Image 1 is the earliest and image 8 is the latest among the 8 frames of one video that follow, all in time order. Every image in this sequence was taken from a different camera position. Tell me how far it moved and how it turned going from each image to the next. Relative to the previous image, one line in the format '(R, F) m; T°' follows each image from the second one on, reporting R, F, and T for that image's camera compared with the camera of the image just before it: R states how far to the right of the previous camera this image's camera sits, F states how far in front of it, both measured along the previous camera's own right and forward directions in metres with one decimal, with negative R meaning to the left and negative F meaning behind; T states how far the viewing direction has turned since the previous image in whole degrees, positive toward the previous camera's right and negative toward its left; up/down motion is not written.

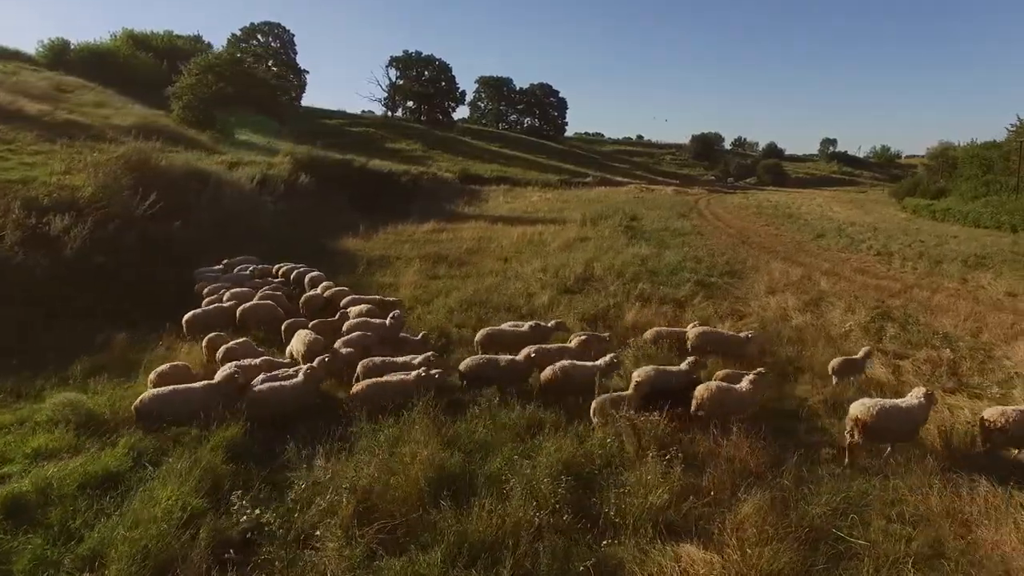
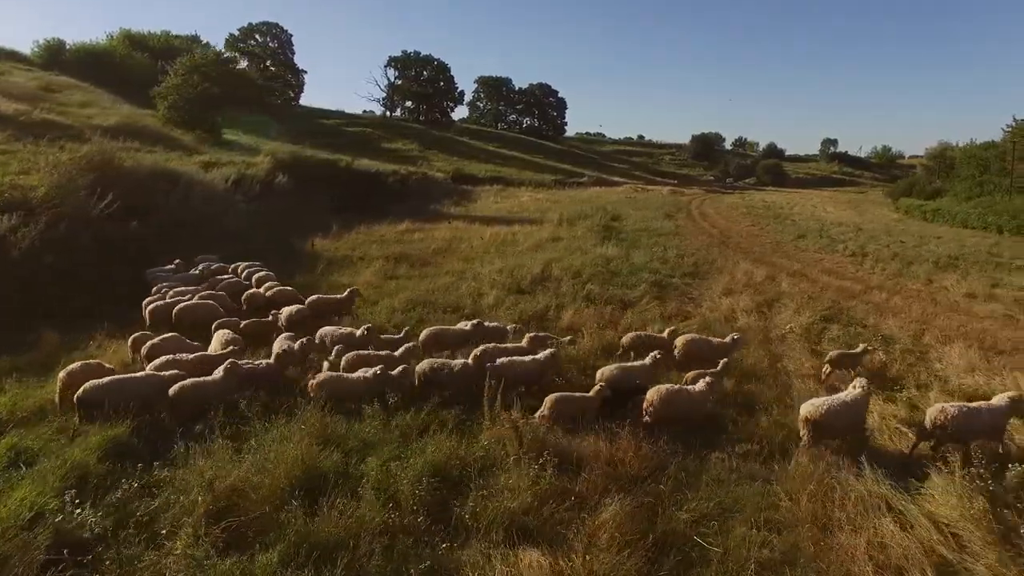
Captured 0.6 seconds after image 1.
(+1.0, 0.0) m; 0°
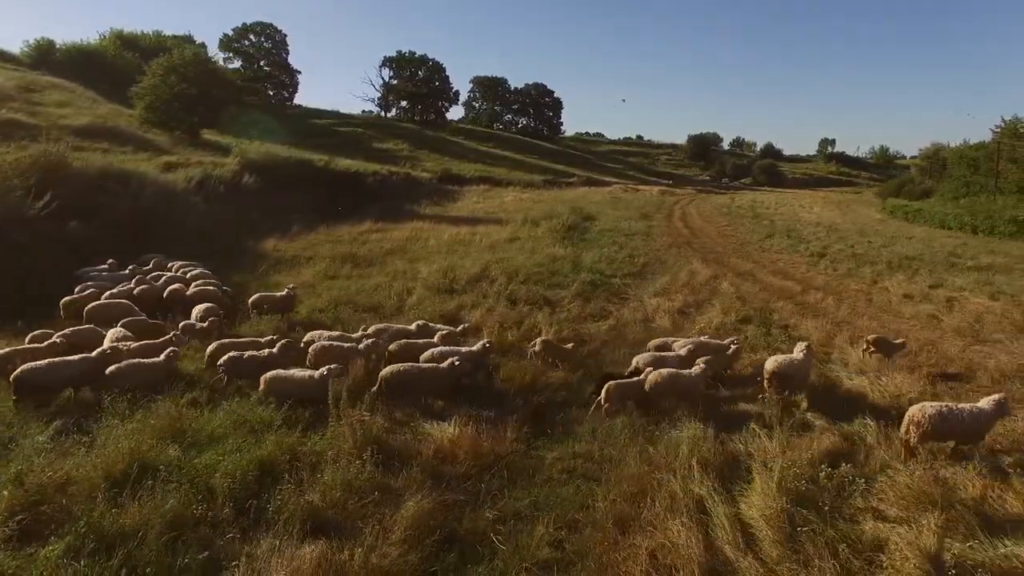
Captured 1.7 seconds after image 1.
(+1.3, -0.1) m; 0°
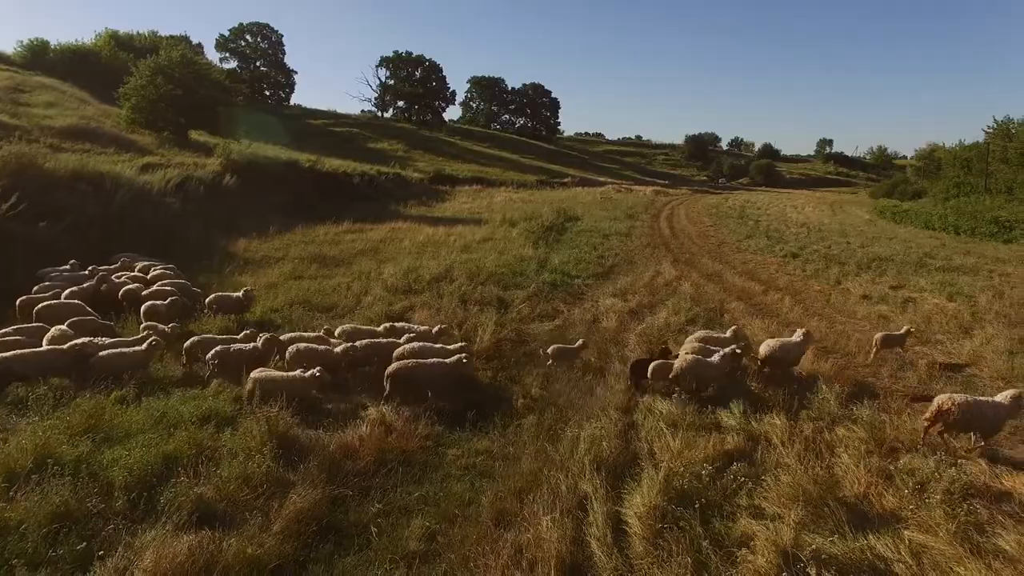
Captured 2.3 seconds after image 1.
(+0.8, -0.1) m; 0°
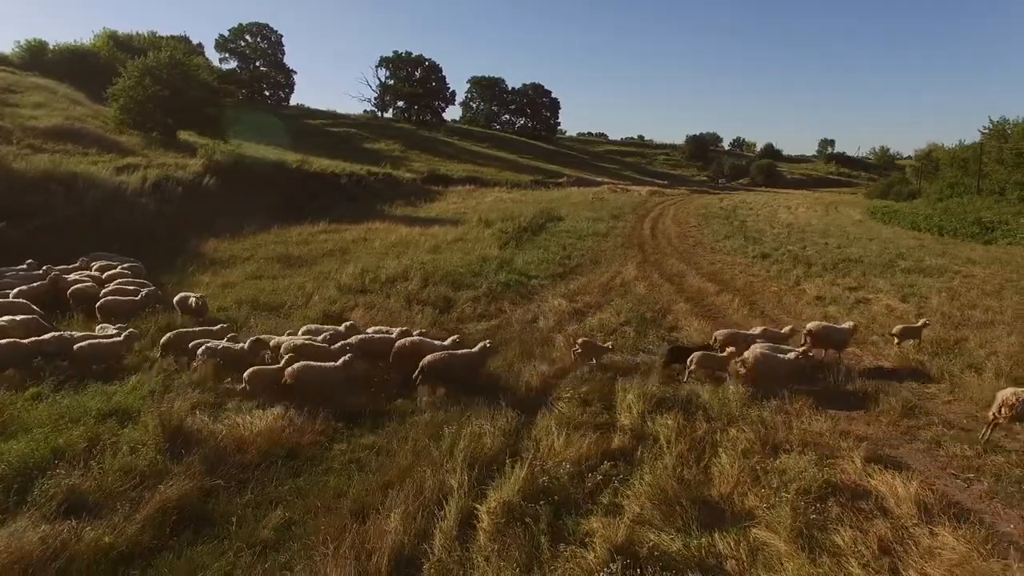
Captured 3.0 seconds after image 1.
(+1.1, -0.1) m; -1°
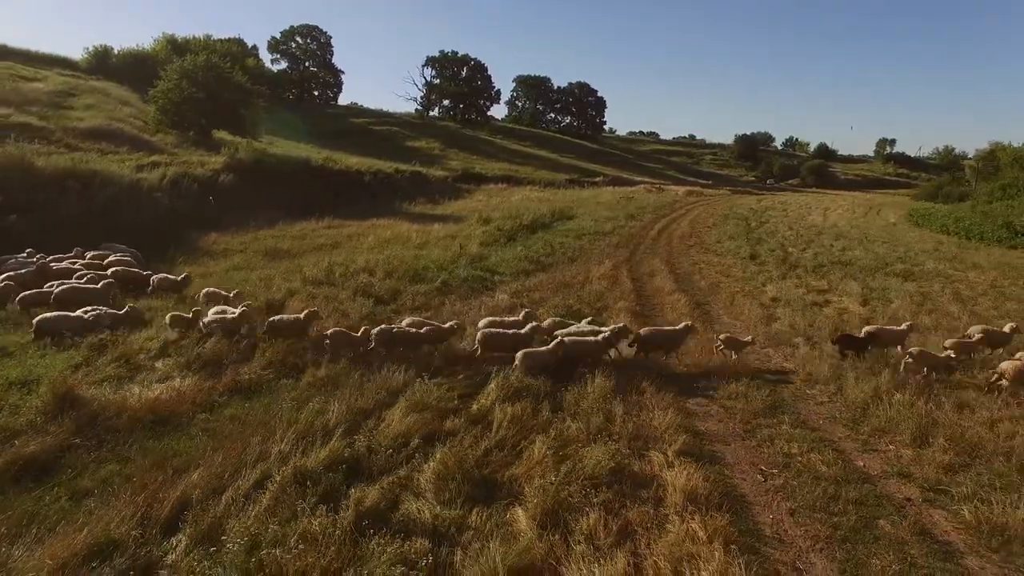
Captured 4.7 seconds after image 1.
(+2.0, -0.4) m; -5°
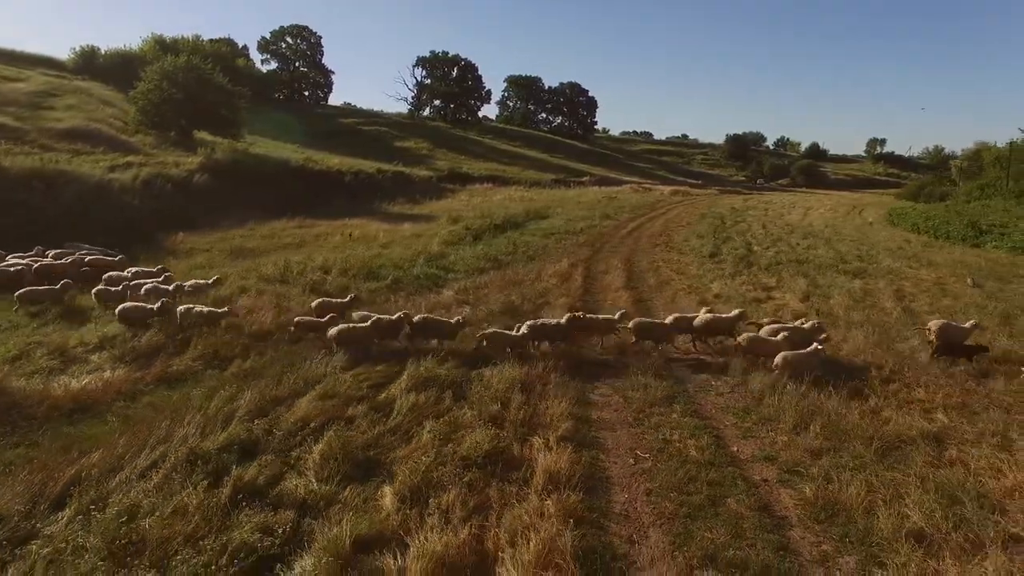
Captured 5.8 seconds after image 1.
(+1.0, -0.4) m; 0°
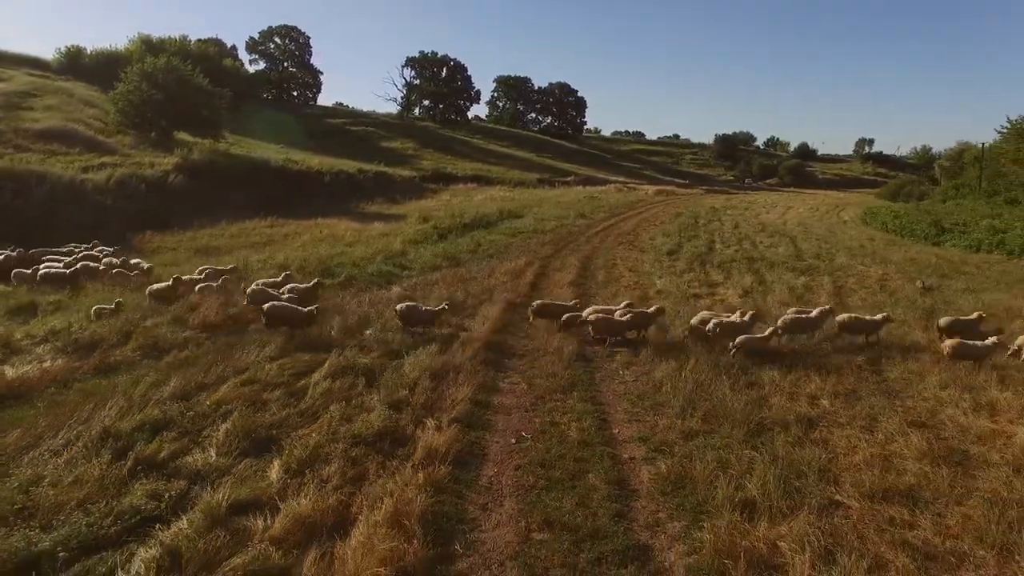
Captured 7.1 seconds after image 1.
(+1.0, -0.5) m; 0°
